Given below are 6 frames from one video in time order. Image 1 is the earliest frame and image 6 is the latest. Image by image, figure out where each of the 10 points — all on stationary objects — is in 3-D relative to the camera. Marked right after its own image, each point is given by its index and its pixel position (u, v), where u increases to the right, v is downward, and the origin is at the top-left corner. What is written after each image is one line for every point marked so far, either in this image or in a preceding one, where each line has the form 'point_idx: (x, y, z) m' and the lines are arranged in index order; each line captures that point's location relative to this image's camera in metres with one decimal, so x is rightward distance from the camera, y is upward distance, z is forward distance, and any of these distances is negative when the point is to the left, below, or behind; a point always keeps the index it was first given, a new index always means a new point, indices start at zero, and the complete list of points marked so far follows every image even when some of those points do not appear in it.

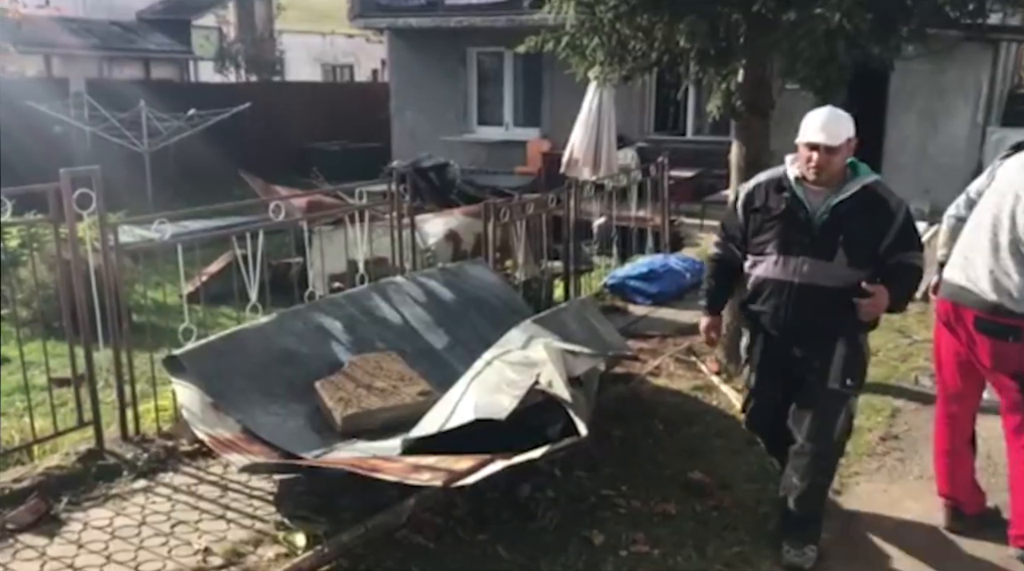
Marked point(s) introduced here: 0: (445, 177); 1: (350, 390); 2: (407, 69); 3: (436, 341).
0: (-0.7, +1.2, +10.5) m
1: (-0.7, -0.4, +4.0) m
2: (-1.6, +3.4, +14.8) m
3: (-0.4, -0.3, +4.9) m
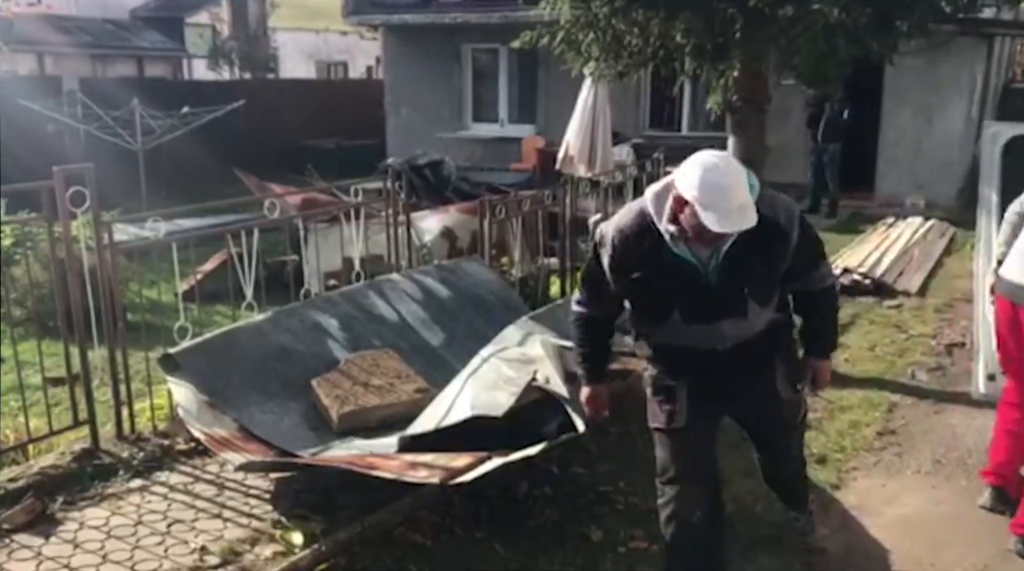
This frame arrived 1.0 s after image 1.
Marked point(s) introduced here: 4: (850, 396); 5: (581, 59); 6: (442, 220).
0: (-0.8, +1.2, +10.4) m
1: (-0.7, -0.4, +4.0) m
2: (-1.7, +3.4, +14.7) m
3: (-0.4, -0.3, +4.9) m
4: (+1.8, -0.6, +5.1) m
5: (+0.4, +1.4, +5.8) m
6: (-0.5, +0.5, +7.0) m
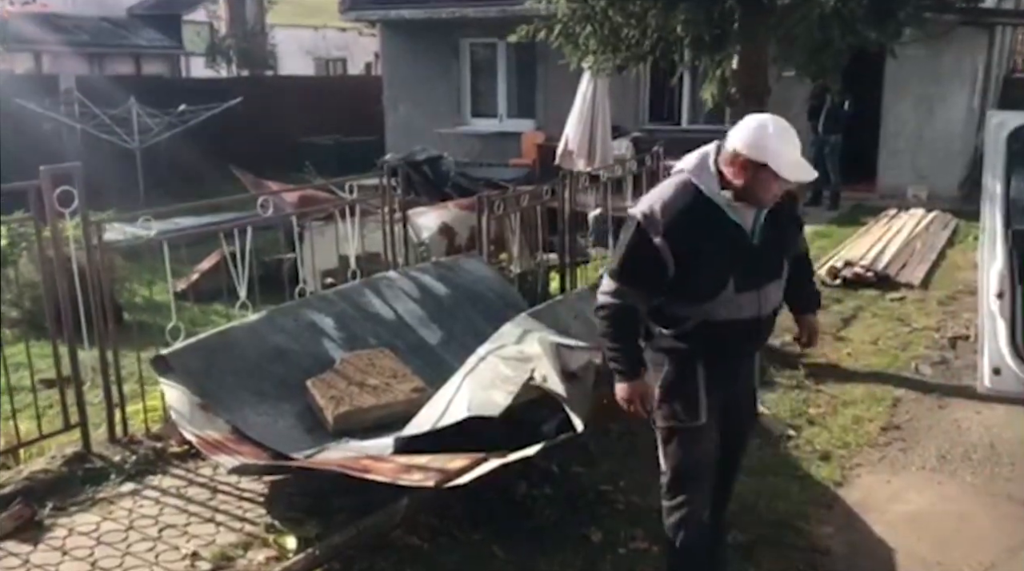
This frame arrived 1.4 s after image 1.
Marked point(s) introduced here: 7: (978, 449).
0: (-0.8, +1.2, +10.4) m
1: (-0.7, -0.4, +4.0) m
2: (-1.7, +3.5, +14.7) m
3: (-0.4, -0.3, +4.8) m
4: (+1.8, -0.5, +5.0) m
5: (+0.4, +1.4, +5.7) m
6: (-0.5, +0.5, +6.9) m
7: (+2.1, -0.7, +4.2) m
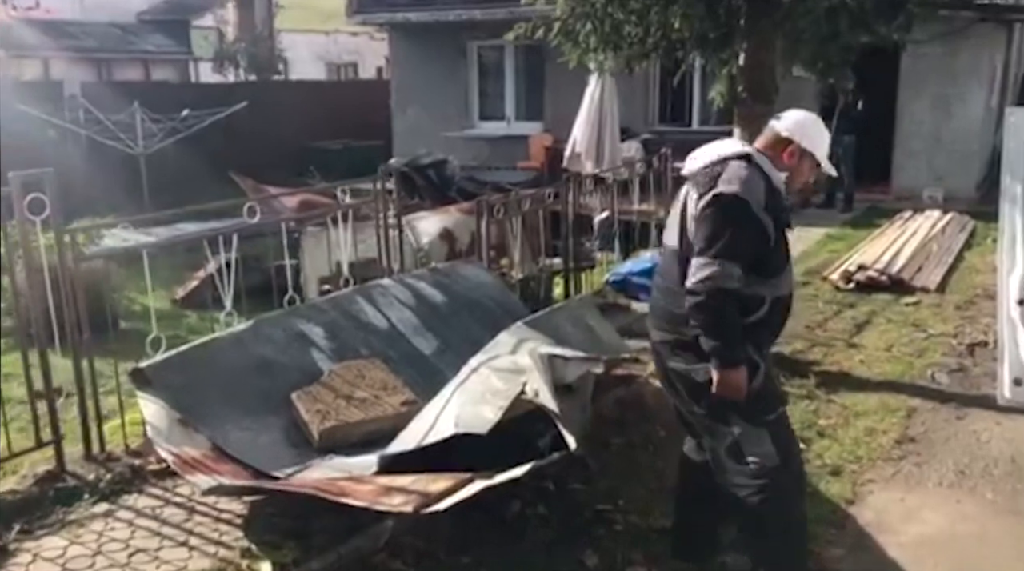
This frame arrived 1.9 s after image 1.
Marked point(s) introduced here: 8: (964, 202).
0: (-0.7, +1.2, +10.2) m
1: (-0.7, -0.5, +3.8) m
2: (-1.6, +3.4, +14.5) m
3: (-0.4, -0.3, +4.6) m
4: (+1.8, -0.6, +4.8) m
5: (+0.4, +1.3, +5.5) m
6: (-0.5, +0.5, +6.8) m
7: (+2.0, -0.8, +4.0) m
8: (+5.2, +1.0, +10.9) m
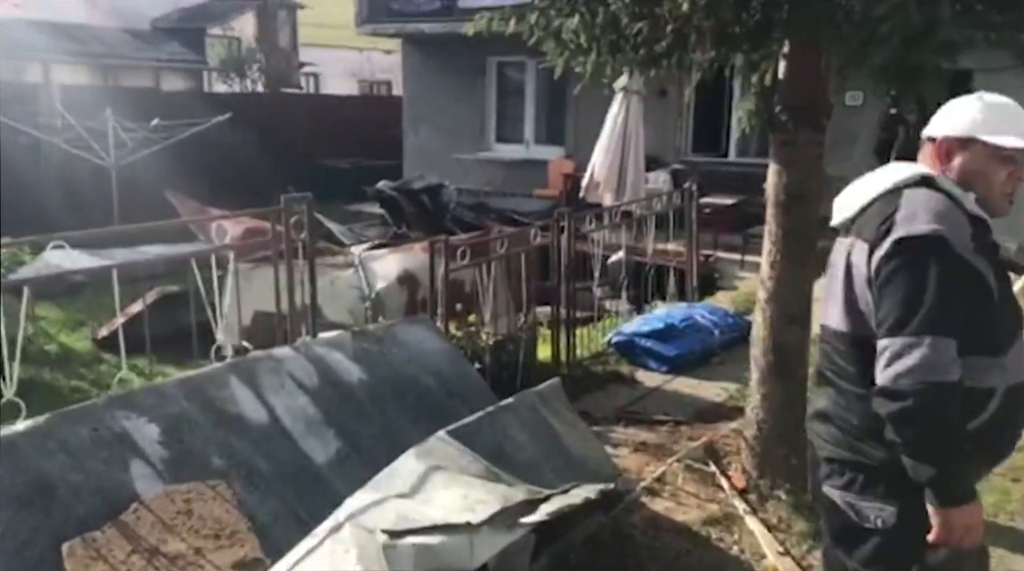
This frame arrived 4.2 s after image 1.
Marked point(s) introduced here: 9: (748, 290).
0: (-0.7, +0.8, +8.9) m
1: (-1.0, -0.7, +2.5) m
2: (-1.3, +2.9, +13.3) m
3: (-0.7, -0.6, +3.3) m
4: (+1.5, -0.9, +3.3) m
5: (+0.2, +1.0, +4.2) m
6: (-0.6, +0.1, +5.5) m
7: (+1.8, -1.1, +2.5) m
8: (+5.2, +0.3, +9.4) m
9: (+1.9, 0.0, +7.6) m
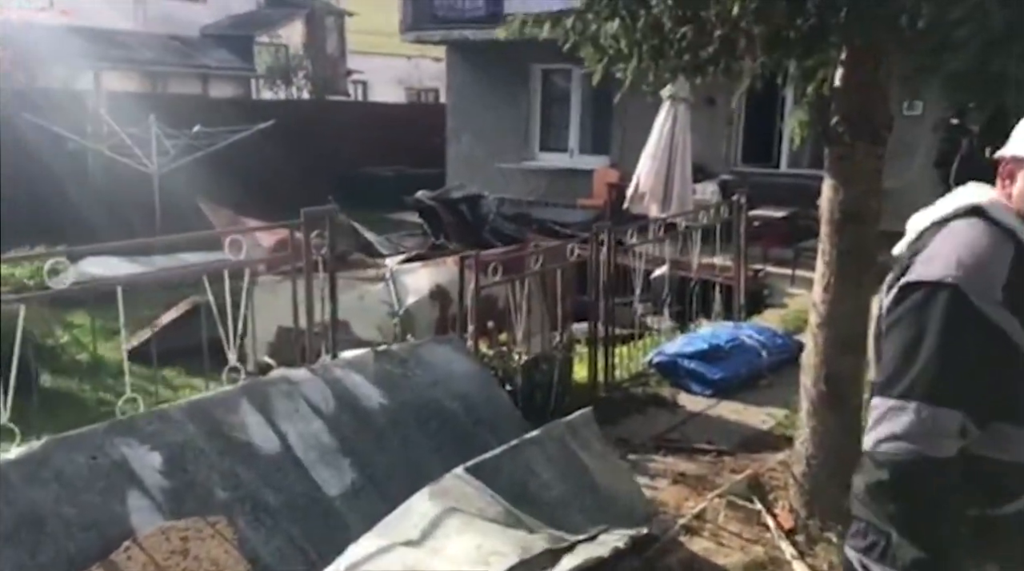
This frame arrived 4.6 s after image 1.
0: (-0.3, +0.7, +8.7) m
1: (-1.0, -0.8, +2.3) m
2: (-0.7, +2.7, +13.1) m
3: (-0.6, -0.6, +3.1) m
4: (+1.6, -1.0, +3.0) m
5: (+0.4, +0.9, +3.9) m
6: (-0.4, +0.1, +5.3) m
7: (+1.8, -1.2, +2.2) m
8: (+5.6, +0.1, +8.9) m
9: (+2.2, -0.2, +7.3) m
